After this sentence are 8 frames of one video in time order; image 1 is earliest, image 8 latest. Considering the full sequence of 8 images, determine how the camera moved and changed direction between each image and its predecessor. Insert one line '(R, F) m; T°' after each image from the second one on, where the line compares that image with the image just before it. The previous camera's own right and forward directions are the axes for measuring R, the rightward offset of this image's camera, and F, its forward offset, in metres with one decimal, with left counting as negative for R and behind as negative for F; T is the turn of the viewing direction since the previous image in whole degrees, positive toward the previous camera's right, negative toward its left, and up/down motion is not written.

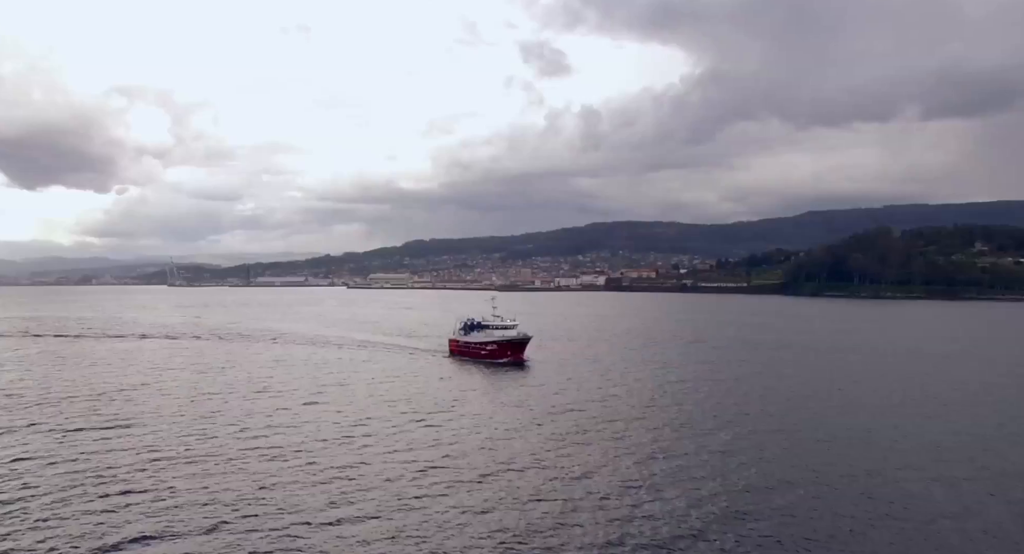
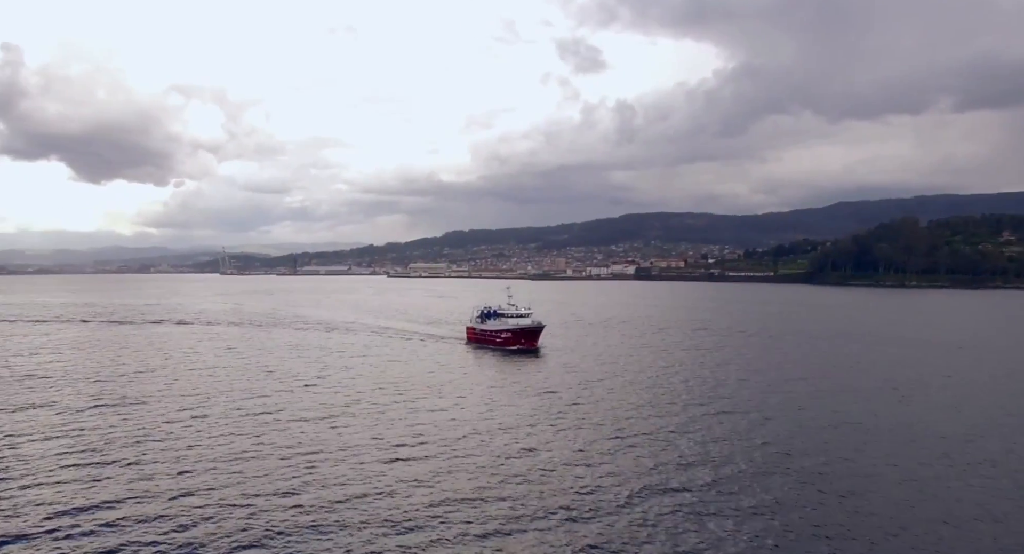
(+2.7, -1.3) m; -5°
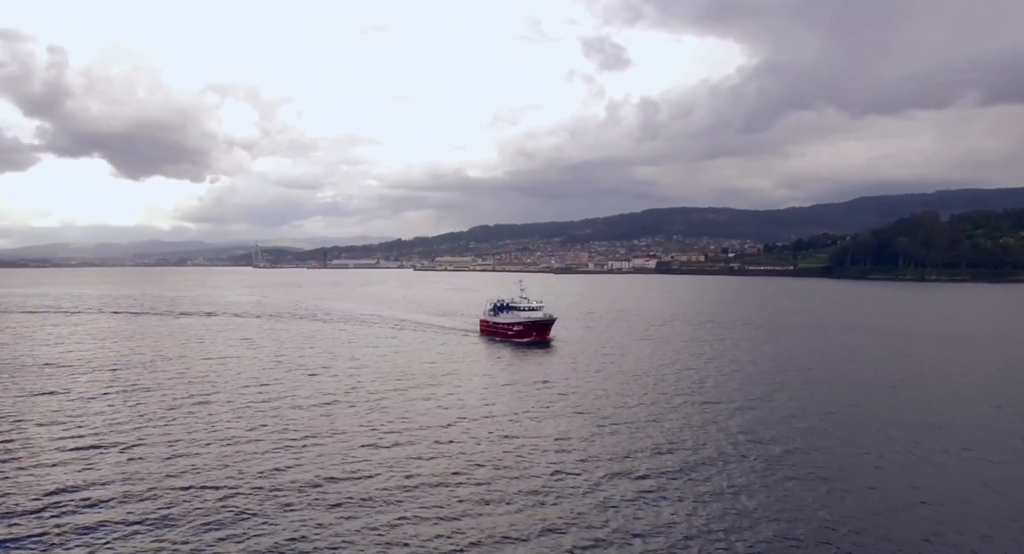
(+1.6, -0.8) m; -3°
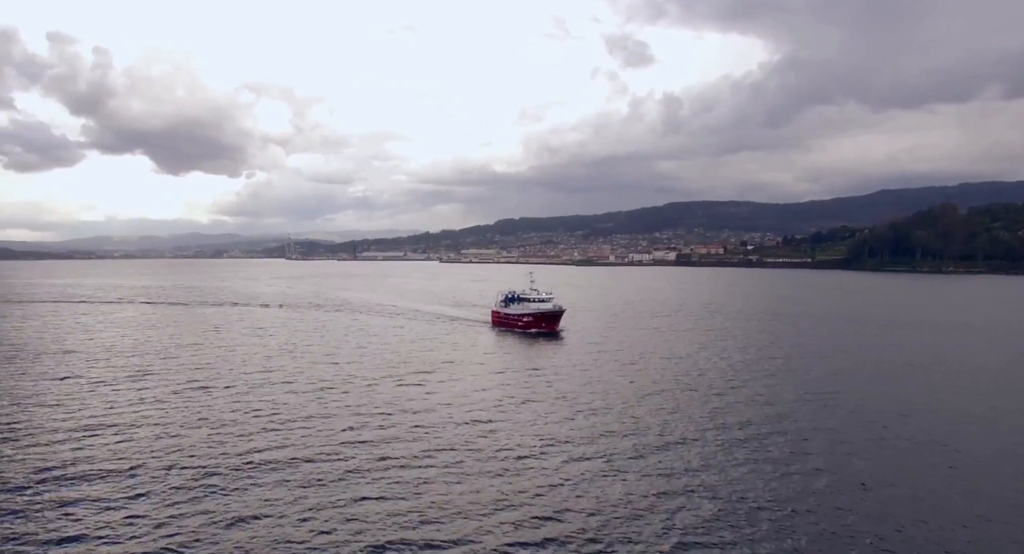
(+2.0, -1.1) m; -3°
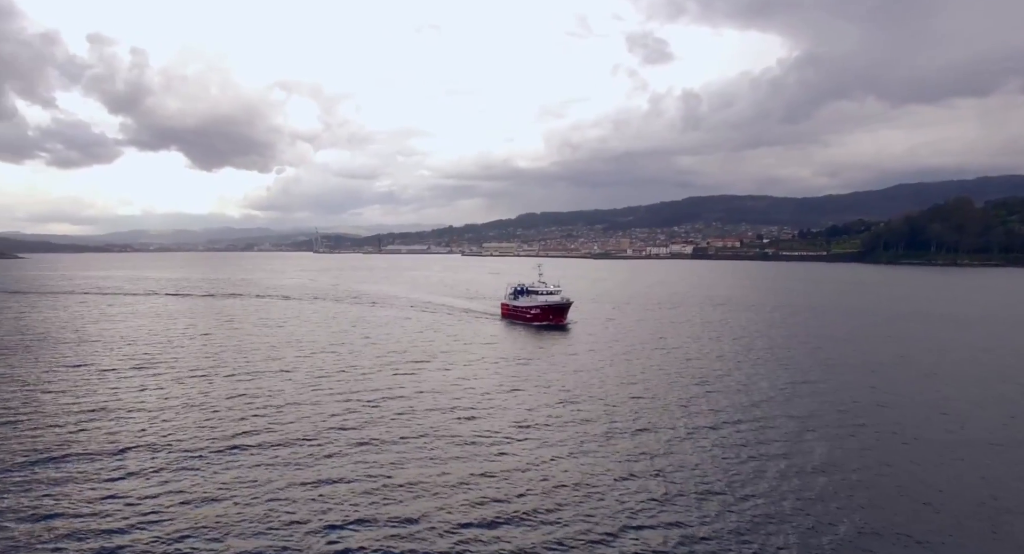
(+1.8, -1.1) m; -3°
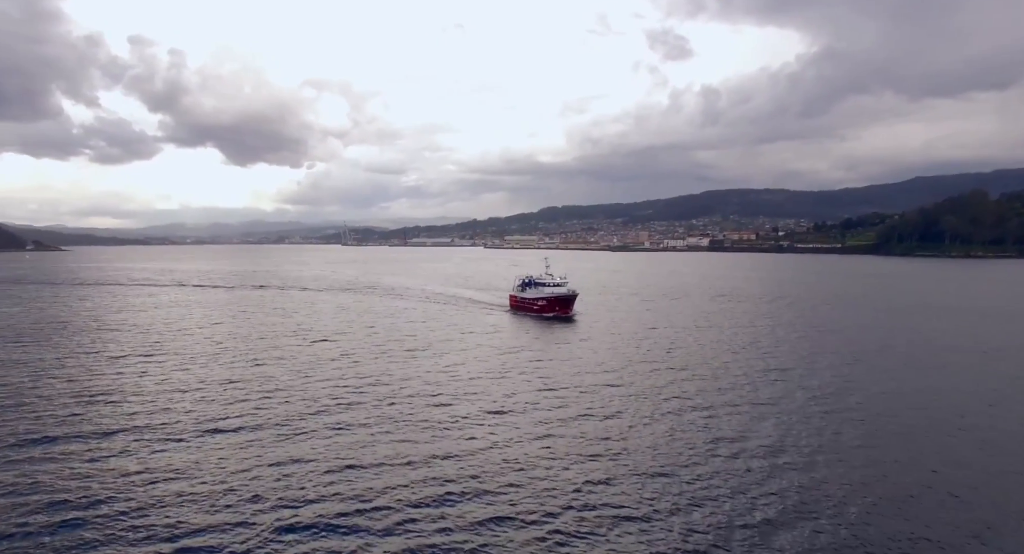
(+2.2, -1.4) m; -3°
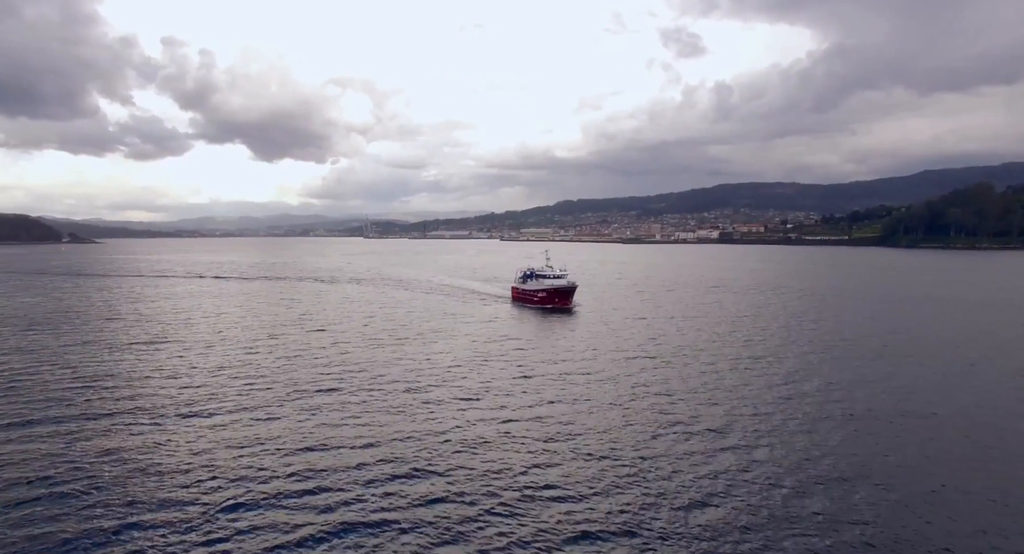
(+2.4, -1.6) m; -3°
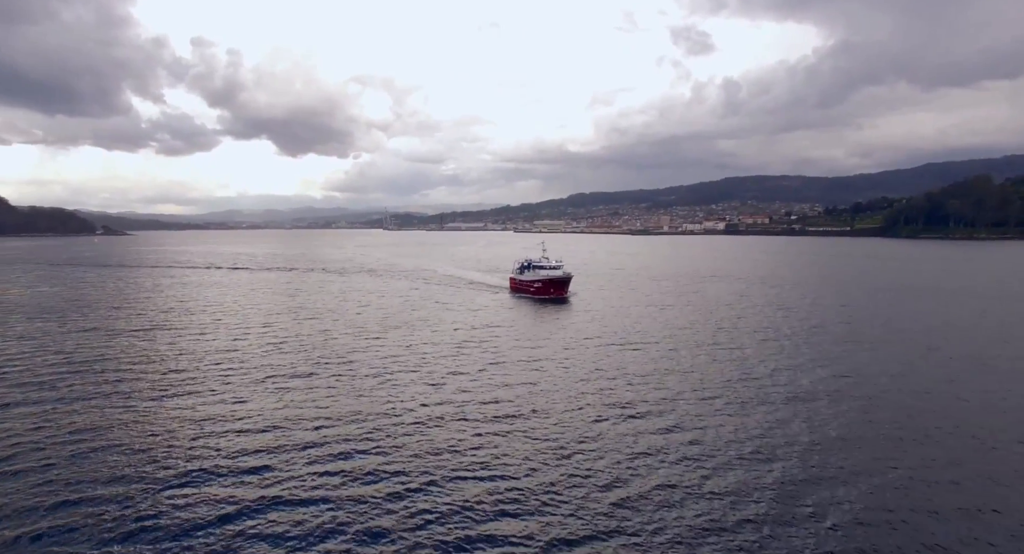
(+2.8, -1.9) m; -3°
